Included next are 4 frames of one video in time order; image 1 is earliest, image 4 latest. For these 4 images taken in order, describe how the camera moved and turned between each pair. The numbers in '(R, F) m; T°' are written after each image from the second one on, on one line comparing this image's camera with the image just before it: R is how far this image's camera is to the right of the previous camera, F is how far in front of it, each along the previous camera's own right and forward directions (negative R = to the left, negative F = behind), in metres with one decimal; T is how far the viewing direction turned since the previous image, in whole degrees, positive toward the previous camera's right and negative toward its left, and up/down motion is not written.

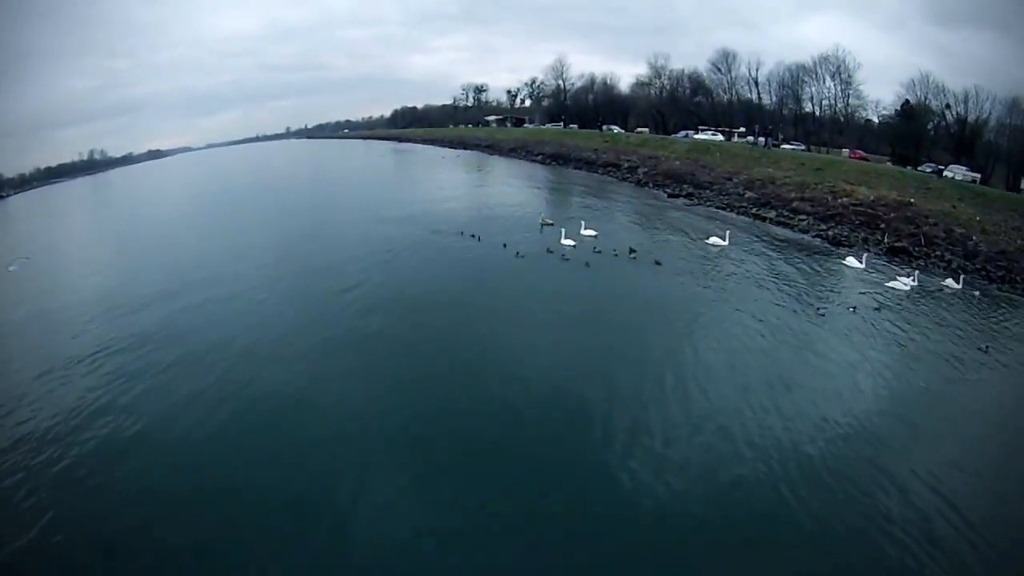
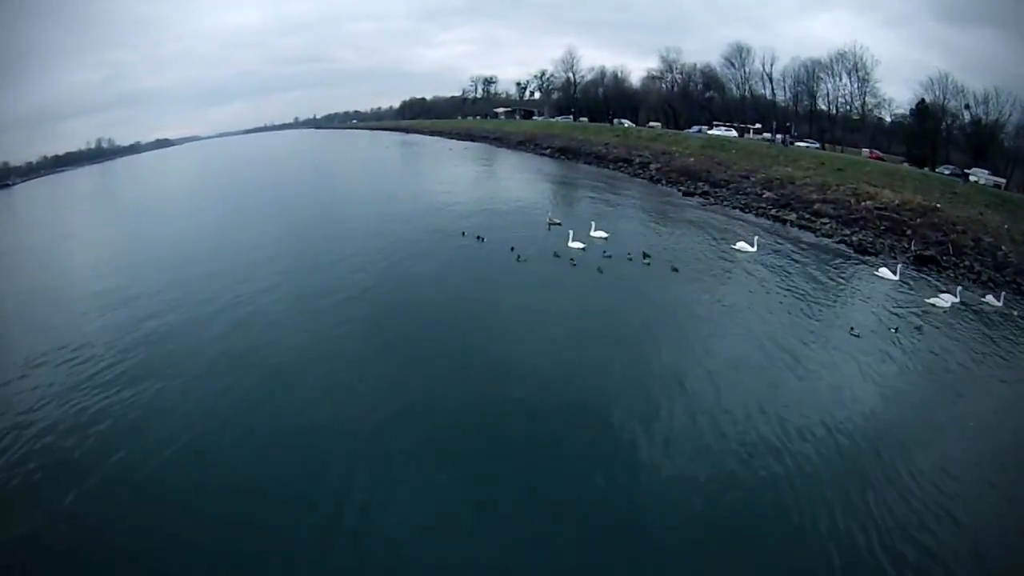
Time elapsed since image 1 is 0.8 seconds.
(0.0, +0.3) m; -1°
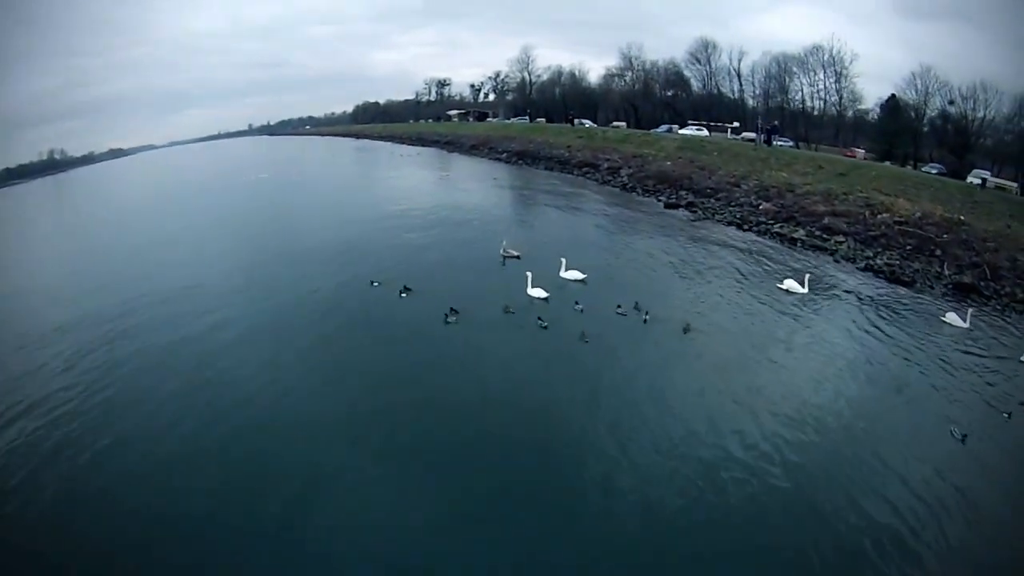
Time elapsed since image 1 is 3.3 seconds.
(+0.1, +1.1) m; +3°
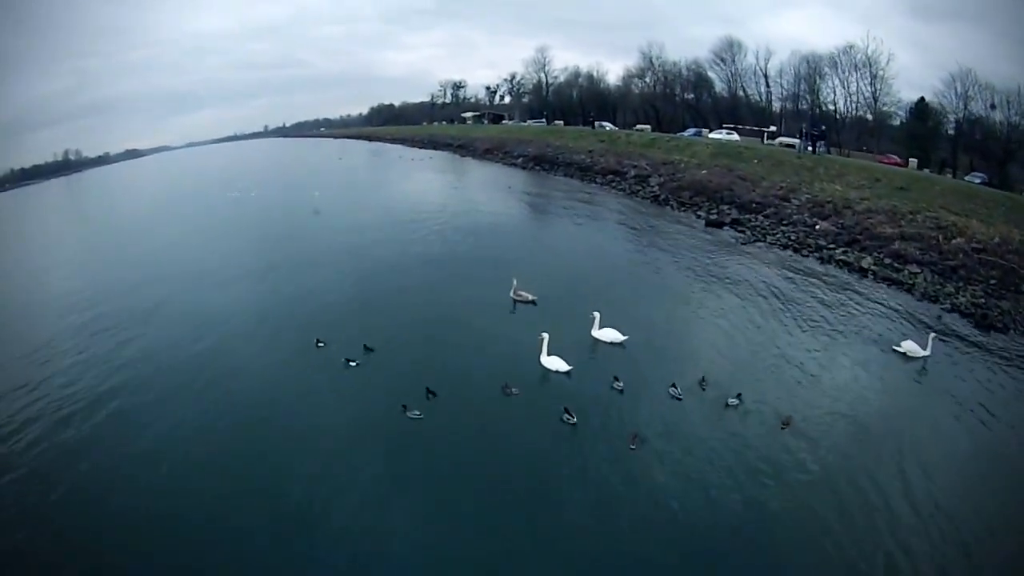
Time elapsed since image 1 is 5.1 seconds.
(0.0, +0.6) m; -1°
